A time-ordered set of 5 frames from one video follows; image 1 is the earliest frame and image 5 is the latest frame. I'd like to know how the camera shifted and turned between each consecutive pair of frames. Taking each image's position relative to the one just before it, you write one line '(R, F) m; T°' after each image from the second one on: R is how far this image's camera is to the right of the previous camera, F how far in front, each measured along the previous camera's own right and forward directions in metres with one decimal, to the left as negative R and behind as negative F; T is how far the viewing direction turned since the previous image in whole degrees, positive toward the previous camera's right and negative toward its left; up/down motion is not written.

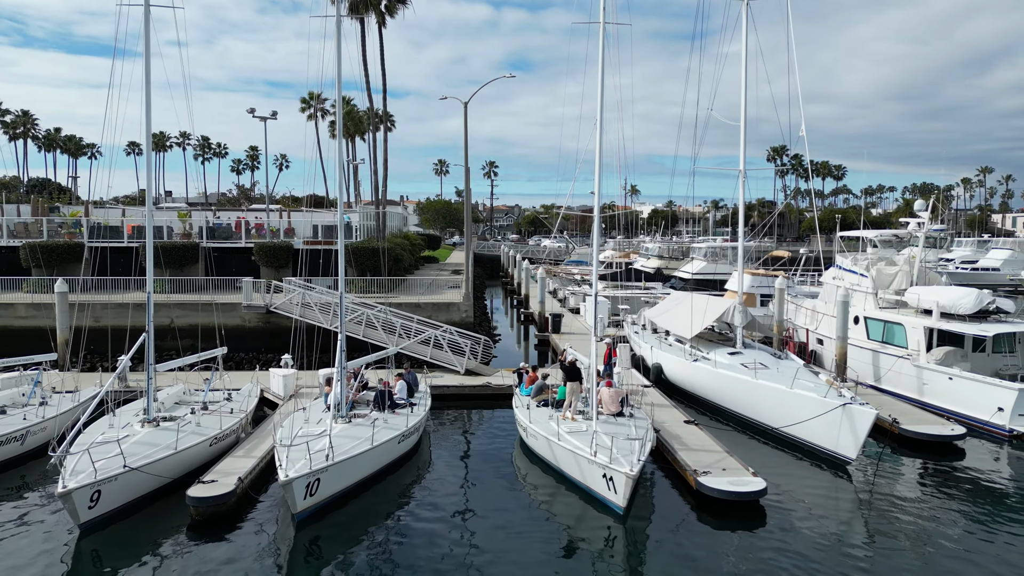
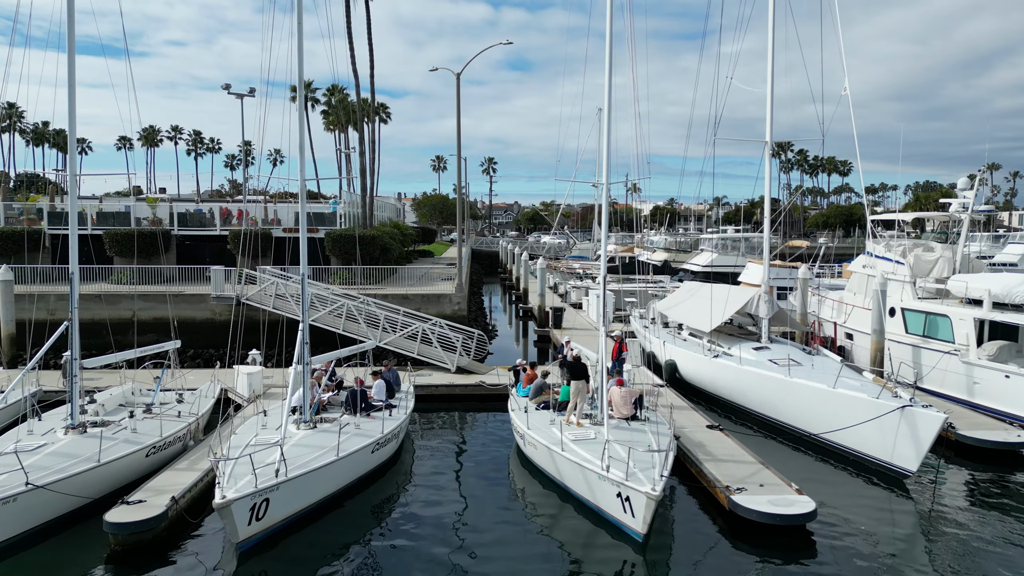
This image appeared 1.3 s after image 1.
(+0.1, +2.2) m; 0°
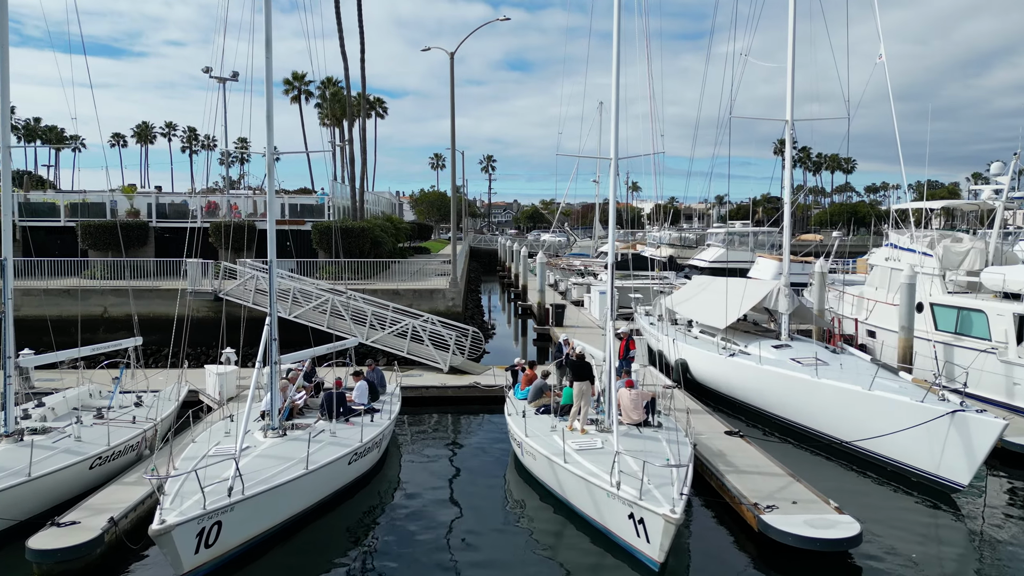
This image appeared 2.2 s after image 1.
(+0.1, +1.4) m; 0°
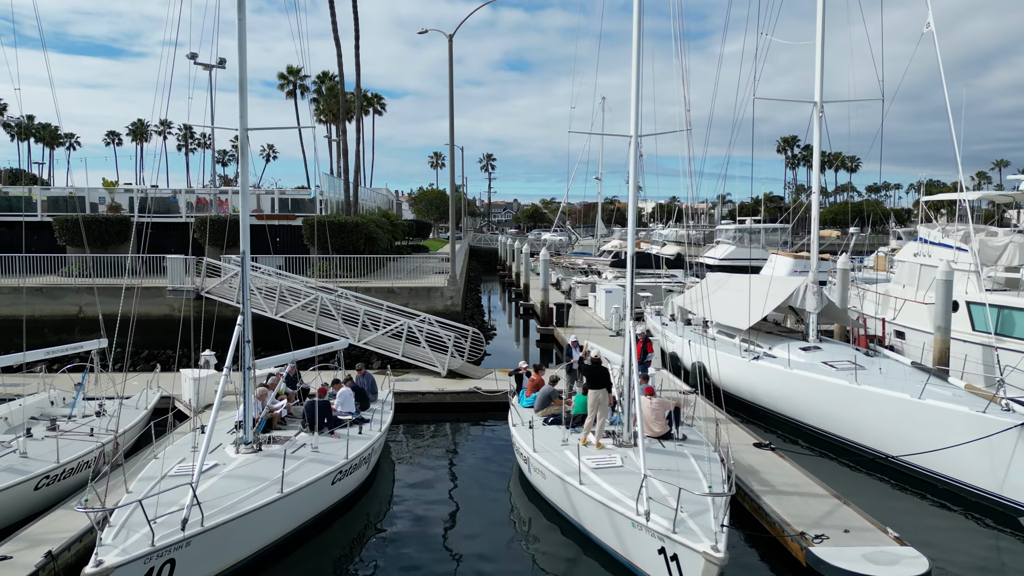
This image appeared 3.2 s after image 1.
(-0.1, +1.3) m; 0°
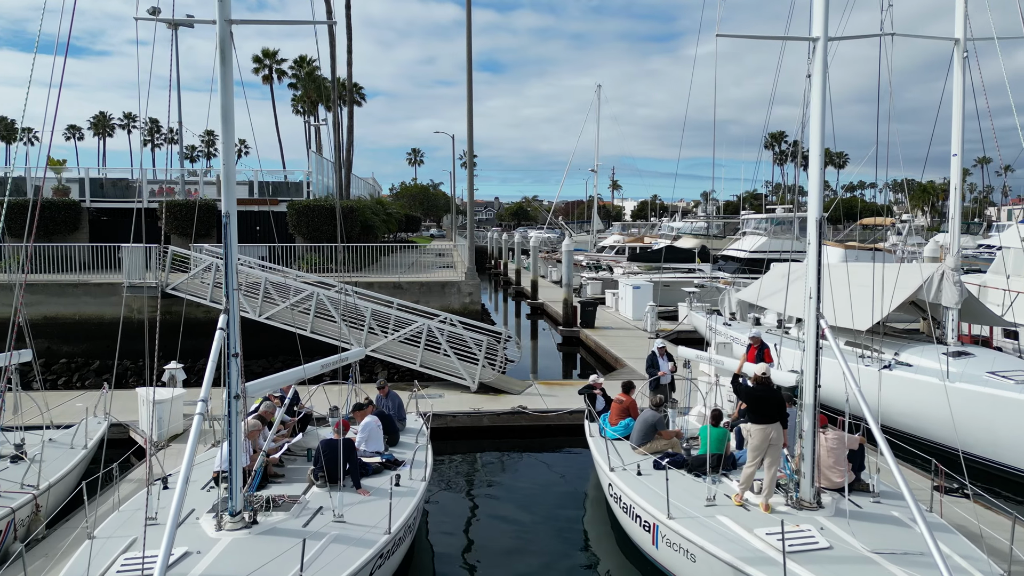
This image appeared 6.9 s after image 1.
(-1.4, +3.2) m; +2°
